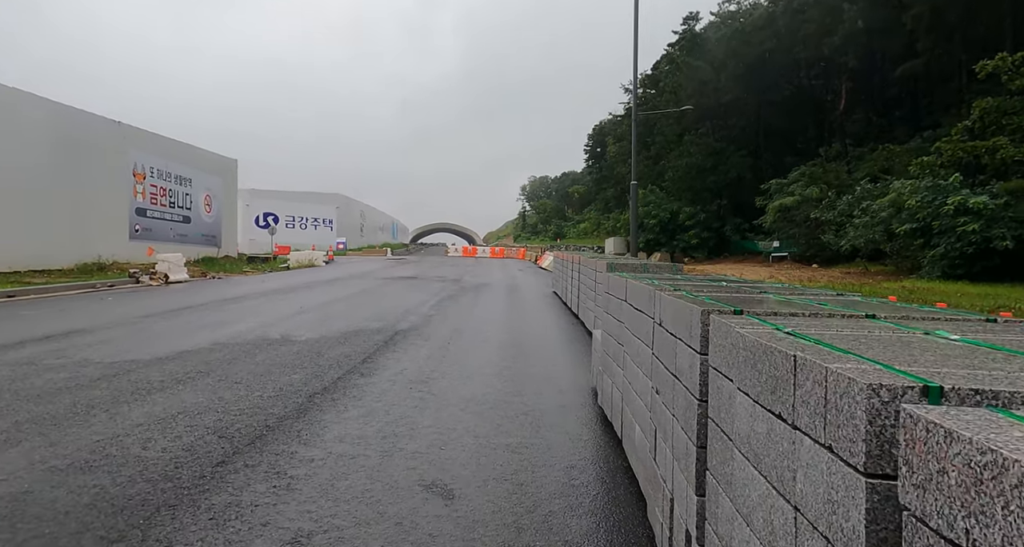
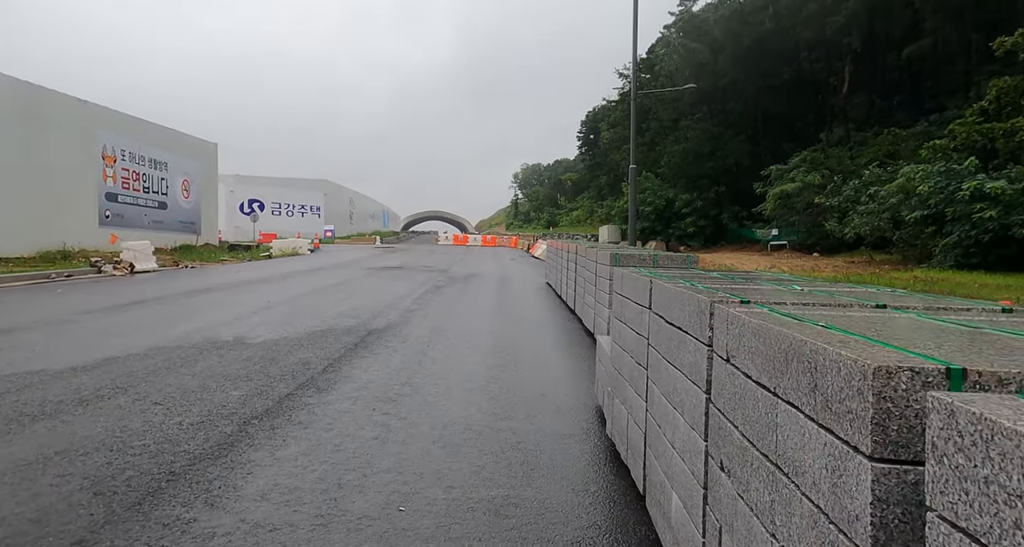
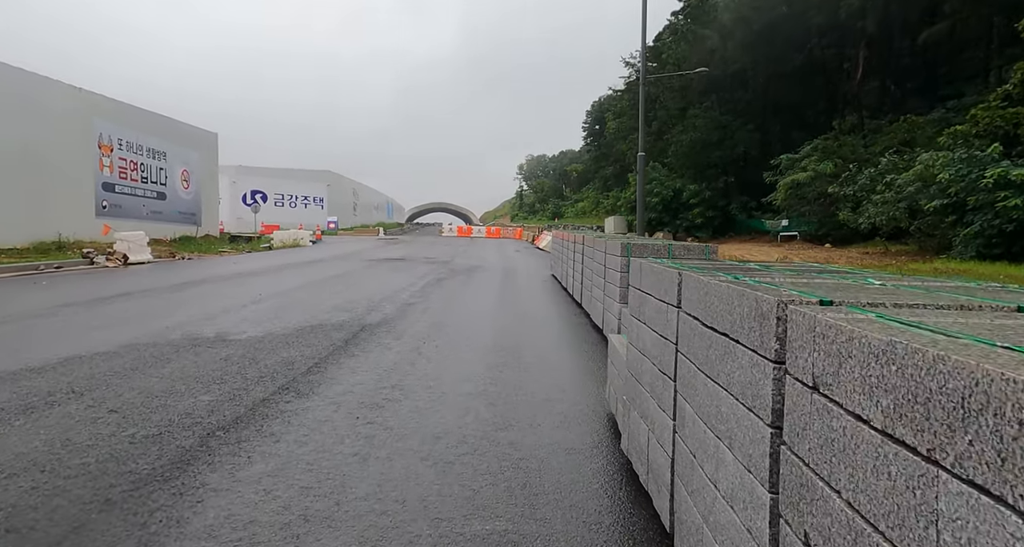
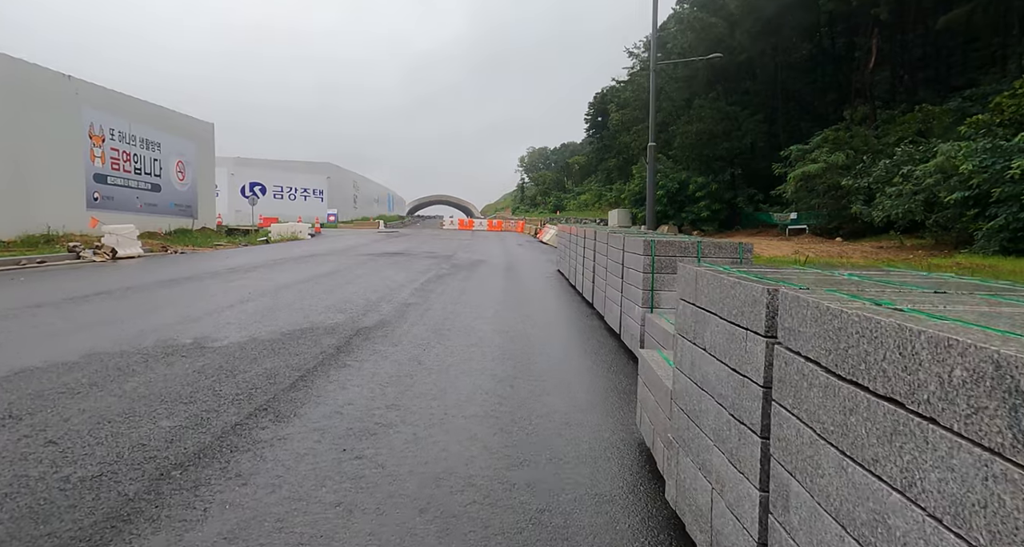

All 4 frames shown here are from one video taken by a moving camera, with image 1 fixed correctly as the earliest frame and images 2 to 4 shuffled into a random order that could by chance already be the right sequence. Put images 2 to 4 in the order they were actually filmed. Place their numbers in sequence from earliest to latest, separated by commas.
2, 3, 4
